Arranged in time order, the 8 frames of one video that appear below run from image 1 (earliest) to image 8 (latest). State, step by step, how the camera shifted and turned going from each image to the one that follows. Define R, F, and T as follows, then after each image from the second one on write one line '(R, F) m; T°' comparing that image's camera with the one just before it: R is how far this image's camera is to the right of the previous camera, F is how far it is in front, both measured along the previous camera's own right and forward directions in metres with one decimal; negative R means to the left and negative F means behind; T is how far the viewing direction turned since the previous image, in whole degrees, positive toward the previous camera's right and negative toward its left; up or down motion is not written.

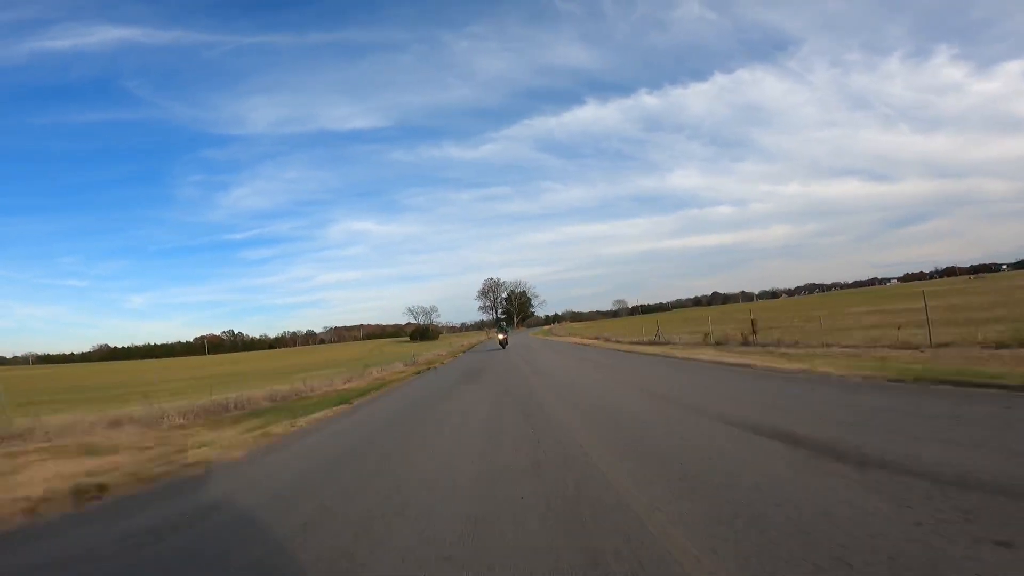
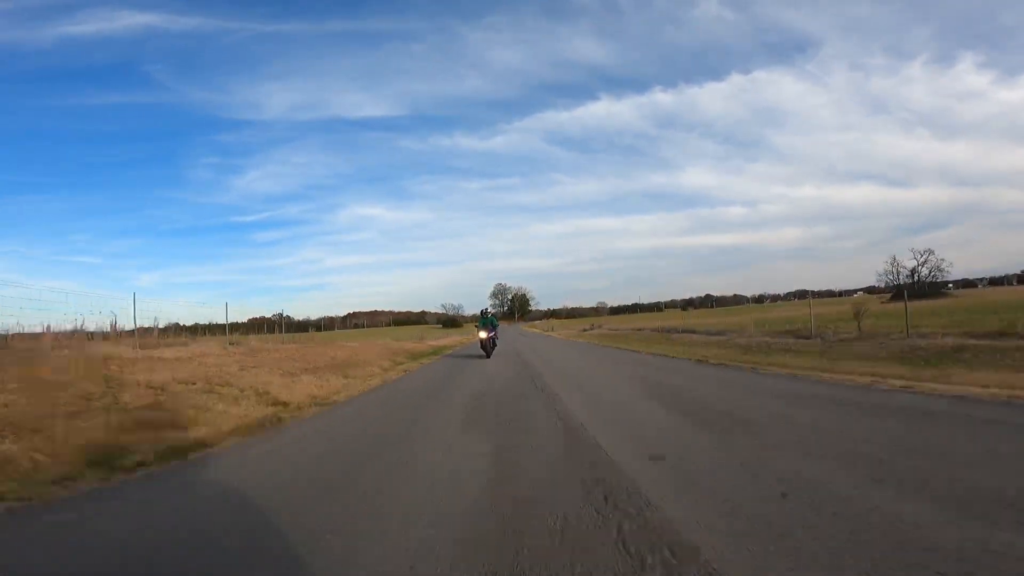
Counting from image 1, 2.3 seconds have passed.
(+0.5, -2.3) m; -1°
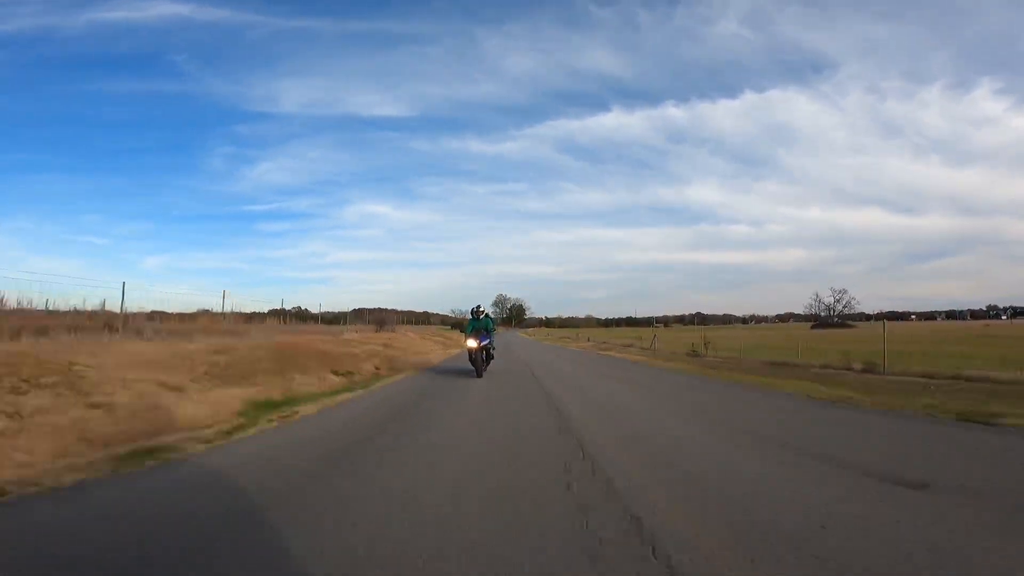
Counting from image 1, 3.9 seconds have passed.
(+0.1, +2.5) m; 0°
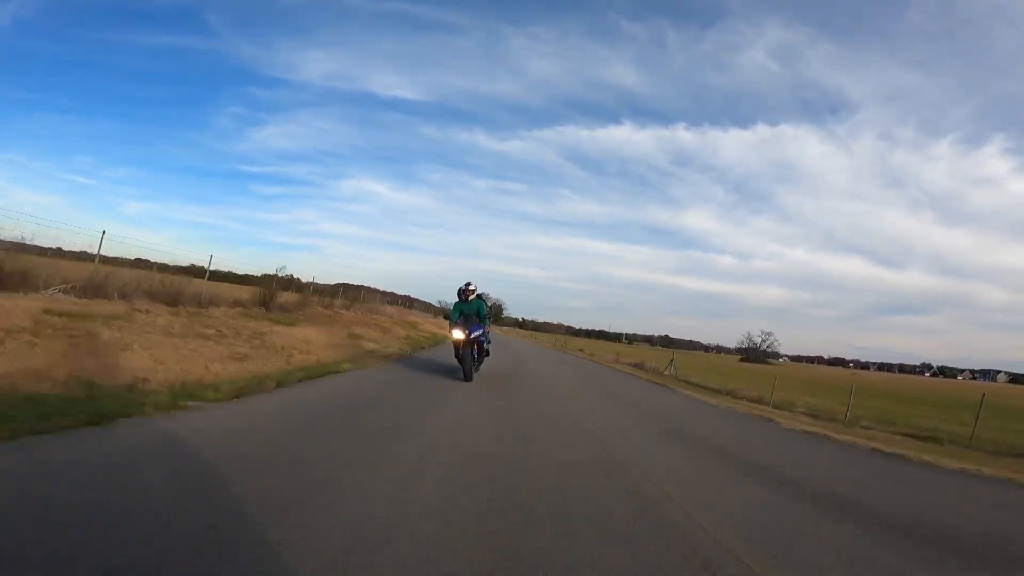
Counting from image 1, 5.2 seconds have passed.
(-0.4, +2.4) m; +1°
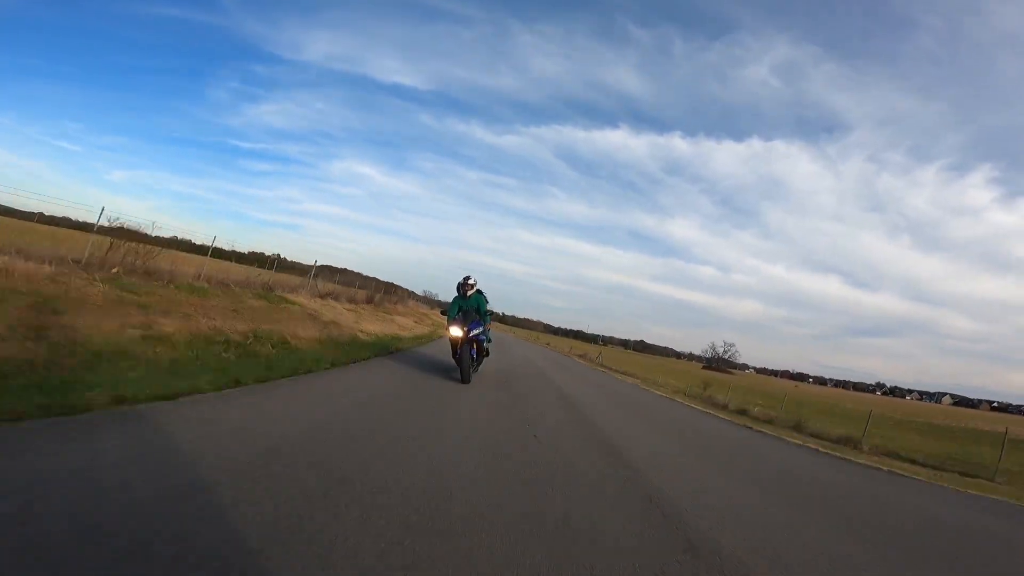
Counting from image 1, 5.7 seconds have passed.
(-0.5, +1.1) m; +1°
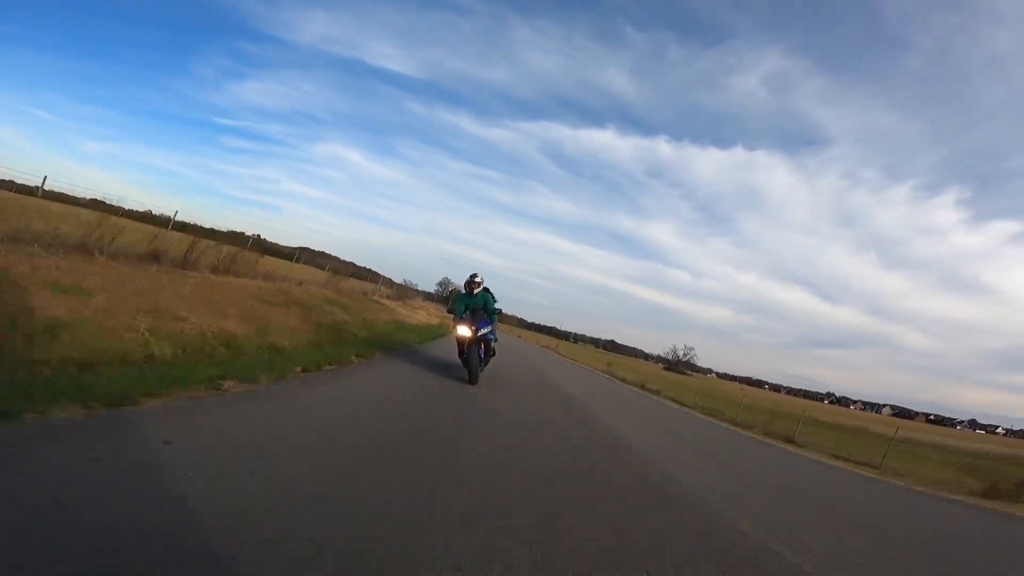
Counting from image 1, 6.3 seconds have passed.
(-0.8, +0.4) m; +1°
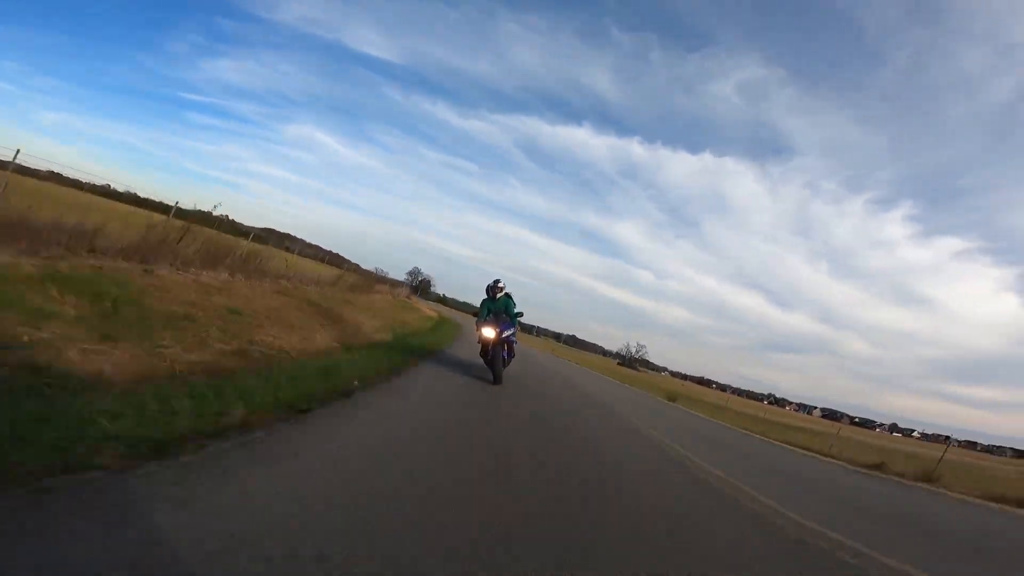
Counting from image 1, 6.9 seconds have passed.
(-1.5, -1.0) m; +2°
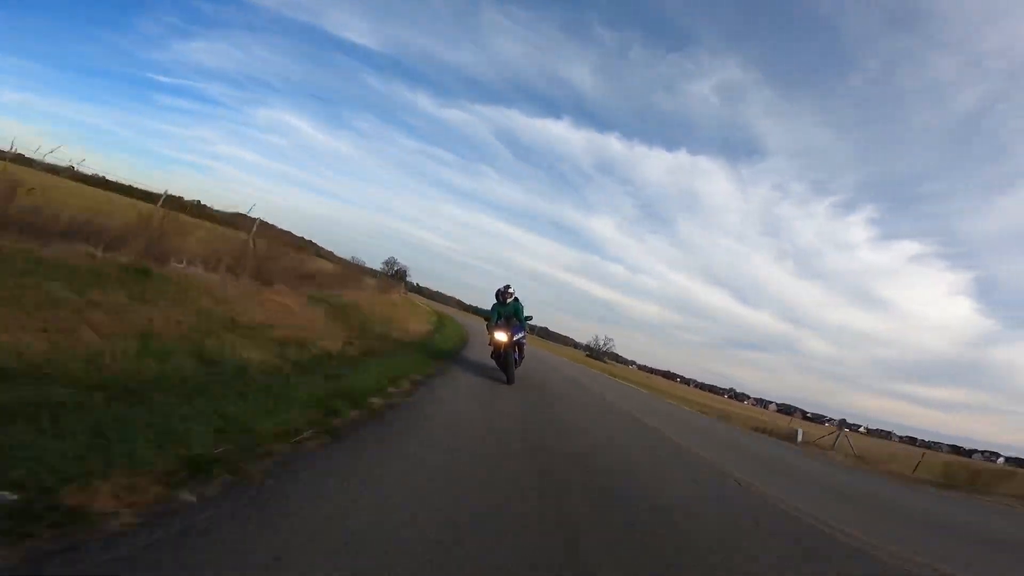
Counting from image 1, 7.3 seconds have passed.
(-1.1, +0.4) m; +2°
